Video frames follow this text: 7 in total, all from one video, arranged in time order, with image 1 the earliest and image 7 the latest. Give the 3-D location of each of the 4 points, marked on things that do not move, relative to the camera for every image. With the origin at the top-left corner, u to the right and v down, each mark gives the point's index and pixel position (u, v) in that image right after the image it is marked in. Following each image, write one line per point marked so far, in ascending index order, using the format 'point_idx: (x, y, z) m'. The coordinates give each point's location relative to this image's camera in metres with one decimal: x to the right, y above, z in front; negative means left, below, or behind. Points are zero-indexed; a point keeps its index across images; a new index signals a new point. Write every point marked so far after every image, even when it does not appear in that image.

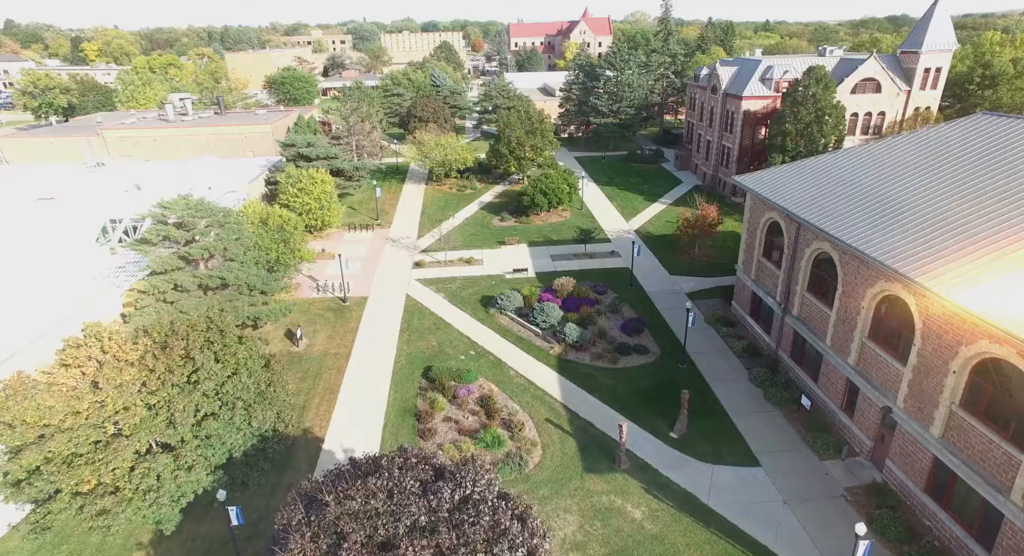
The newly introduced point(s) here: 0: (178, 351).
0: (-8.9, -2.0, +16.0) m
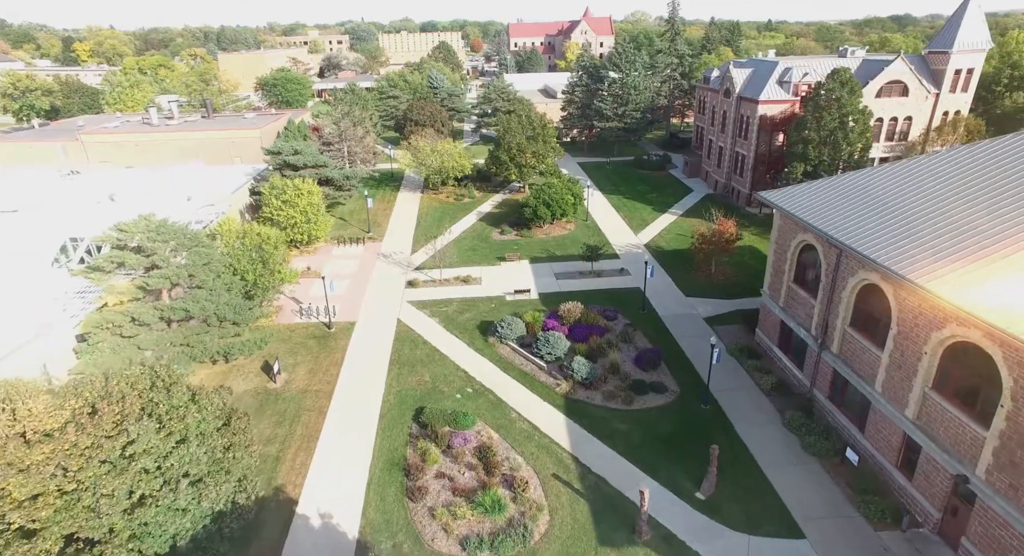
0: (-8.8, -3.1, +13.2) m
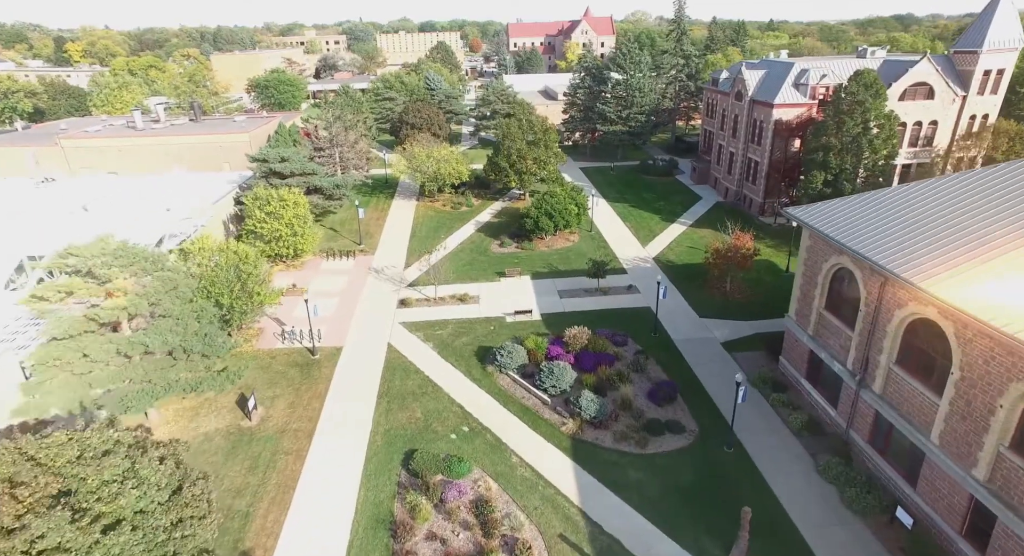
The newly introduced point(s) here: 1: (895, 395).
0: (-8.8, -4.1, +10.7) m
1: (+11.4, -3.5, +17.9) m
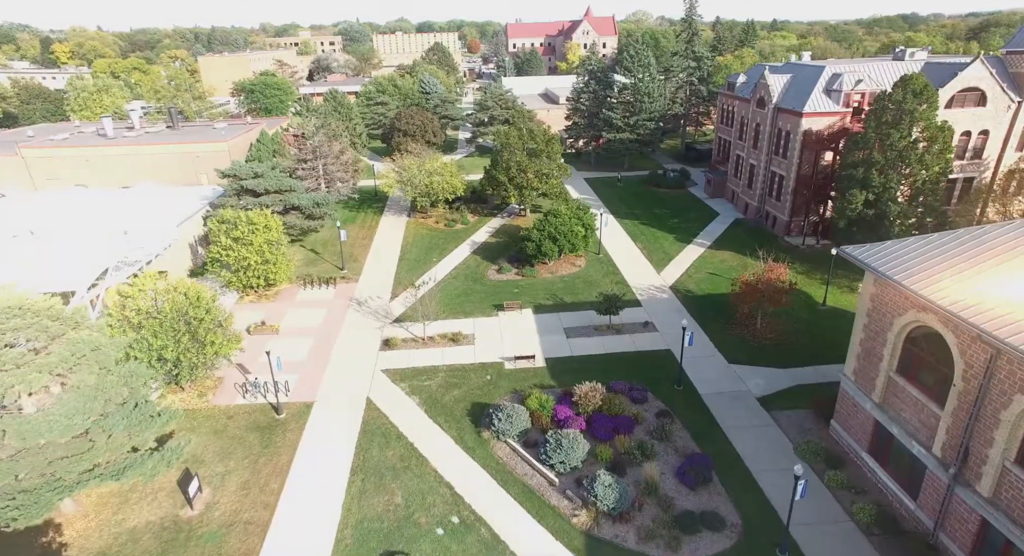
0: (-8.8, -5.8, +6.7) m
1: (+11.4, -5.2, +13.8) m
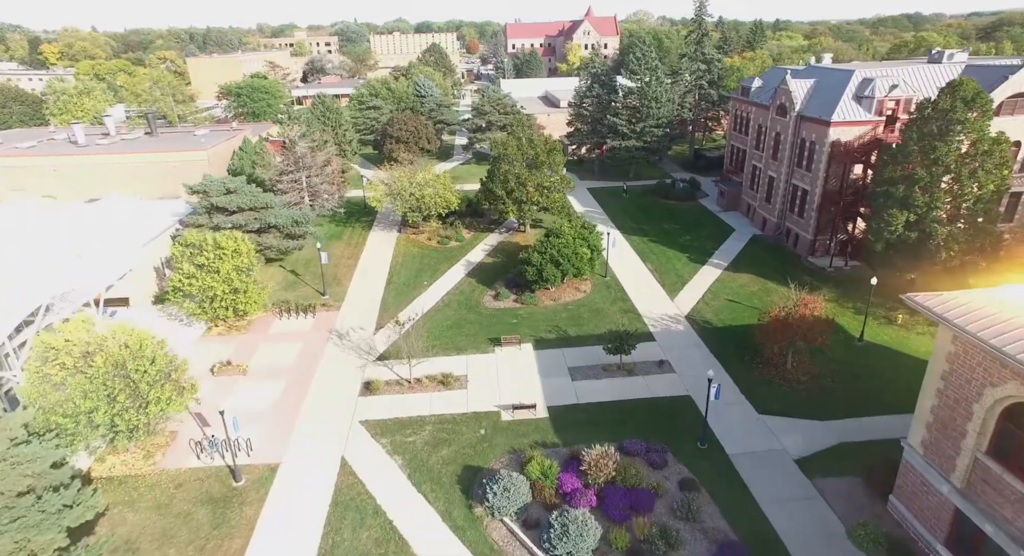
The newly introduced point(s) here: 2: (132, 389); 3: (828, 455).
0: (-8.9, -7.2, +3.4) m
1: (+11.3, -6.5, +10.5) m
2: (-11.6, -3.3, +18.4) m
3: (+10.2, -5.8, +19.6) m
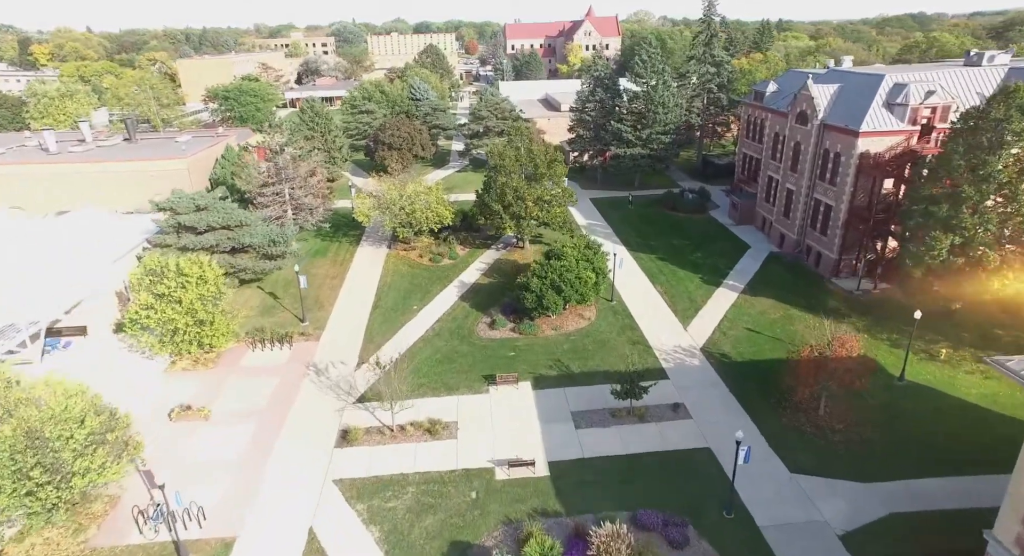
0: (-9.0, -8.4, +0.5) m
1: (+11.1, -7.8, +7.7) m
2: (-11.8, -4.6, +15.5) m
3: (+10.1, -7.0, +16.7) m
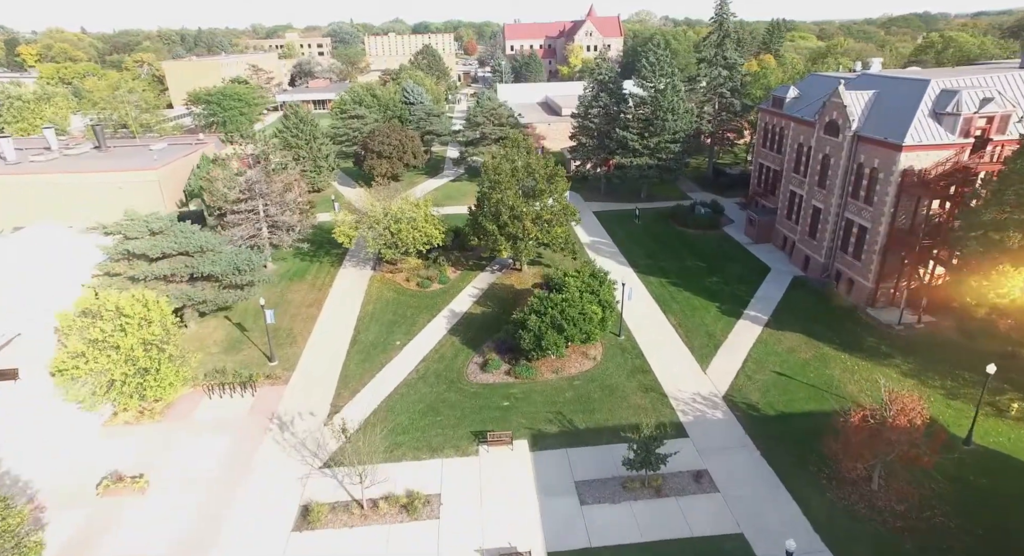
0: (-9.2, -9.8, -3.0) m
1: (+10.9, -9.2, +4.1) m
2: (-12.0, -6.0, +12.0) m
3: (+9.8, -8.5, +13.2) m
